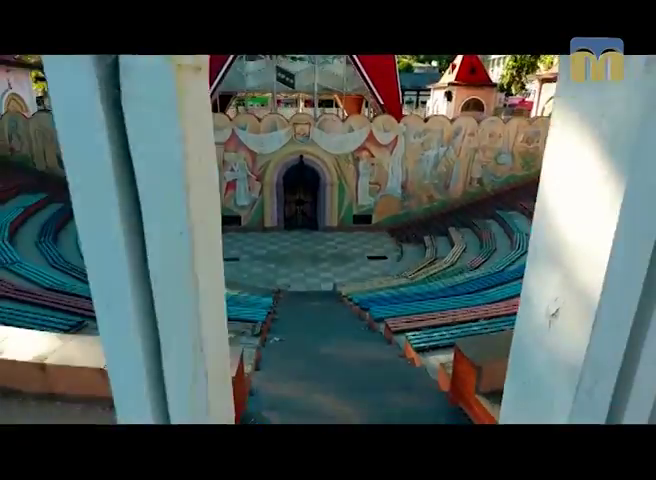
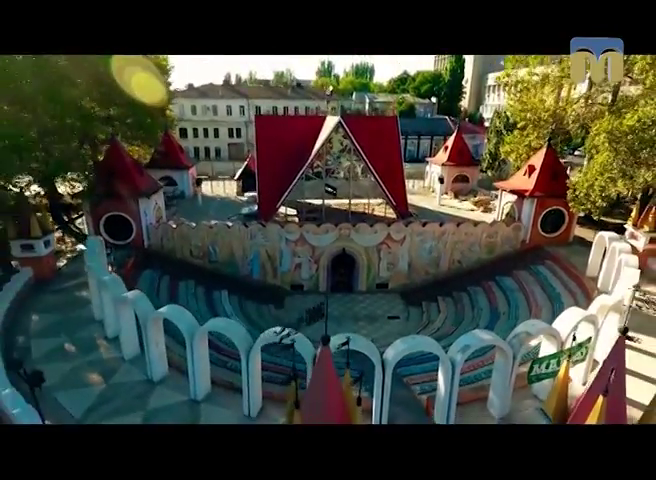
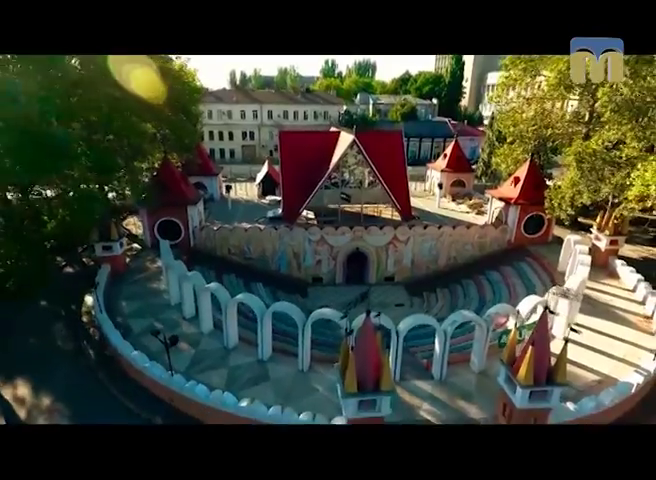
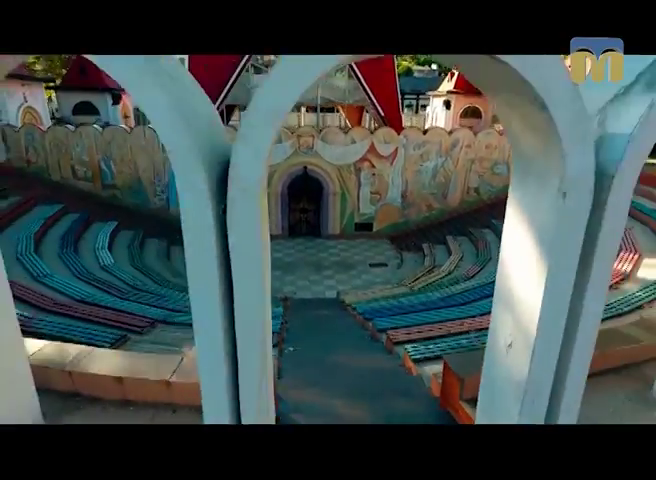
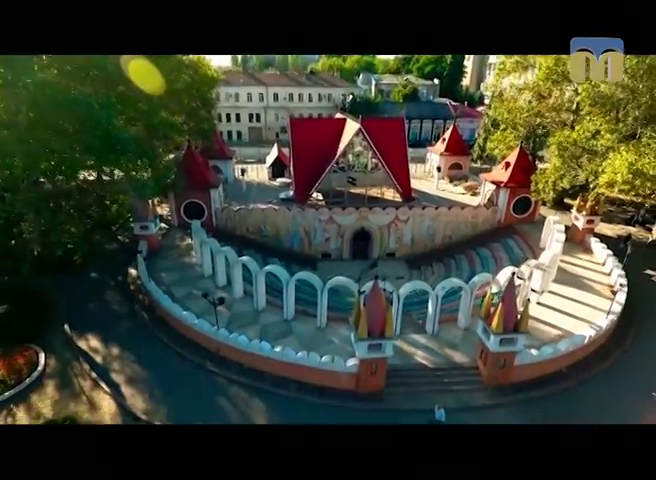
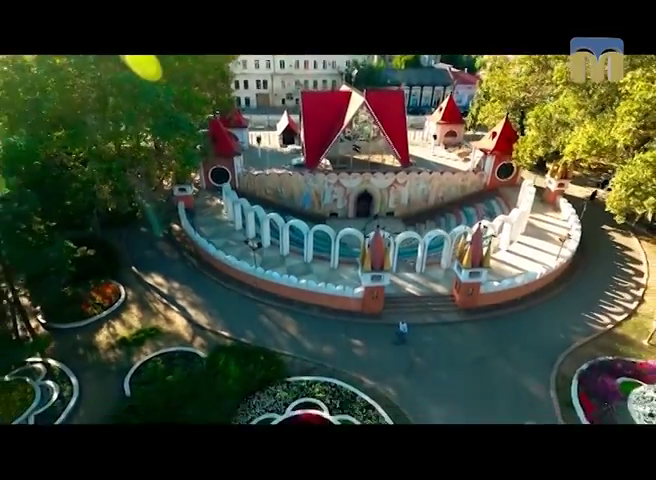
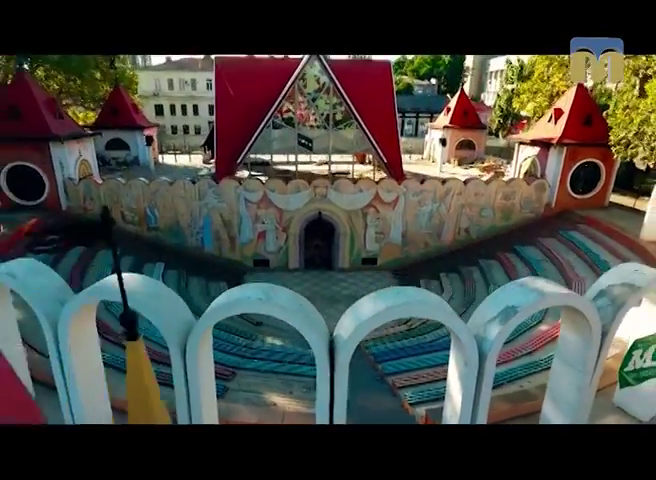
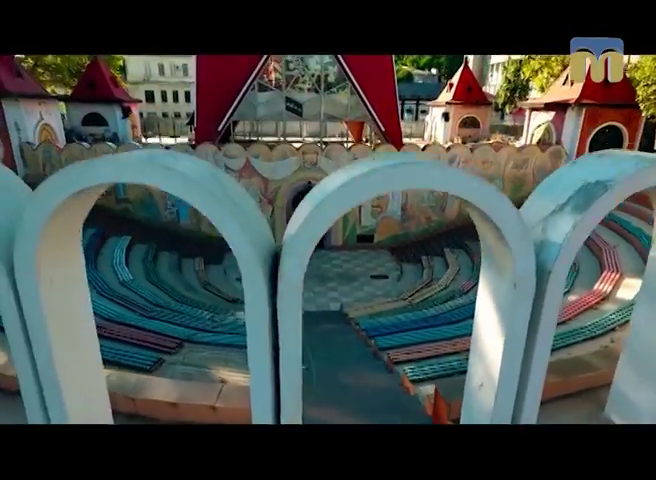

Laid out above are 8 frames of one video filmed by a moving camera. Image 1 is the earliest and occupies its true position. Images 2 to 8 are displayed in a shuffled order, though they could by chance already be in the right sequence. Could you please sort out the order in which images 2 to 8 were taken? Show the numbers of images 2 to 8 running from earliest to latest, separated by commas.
4, 8, 7, 2, 3, 5, 6
